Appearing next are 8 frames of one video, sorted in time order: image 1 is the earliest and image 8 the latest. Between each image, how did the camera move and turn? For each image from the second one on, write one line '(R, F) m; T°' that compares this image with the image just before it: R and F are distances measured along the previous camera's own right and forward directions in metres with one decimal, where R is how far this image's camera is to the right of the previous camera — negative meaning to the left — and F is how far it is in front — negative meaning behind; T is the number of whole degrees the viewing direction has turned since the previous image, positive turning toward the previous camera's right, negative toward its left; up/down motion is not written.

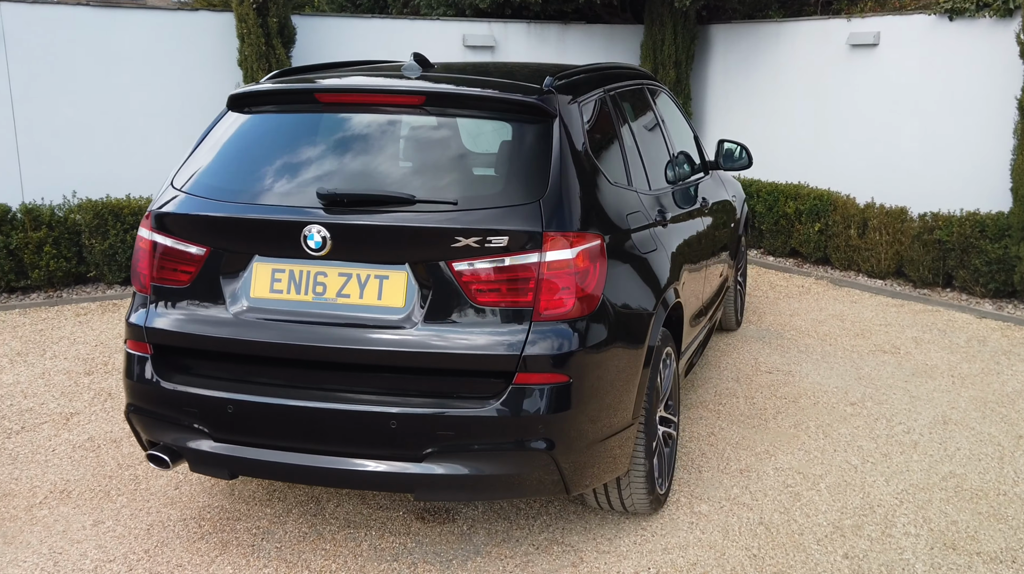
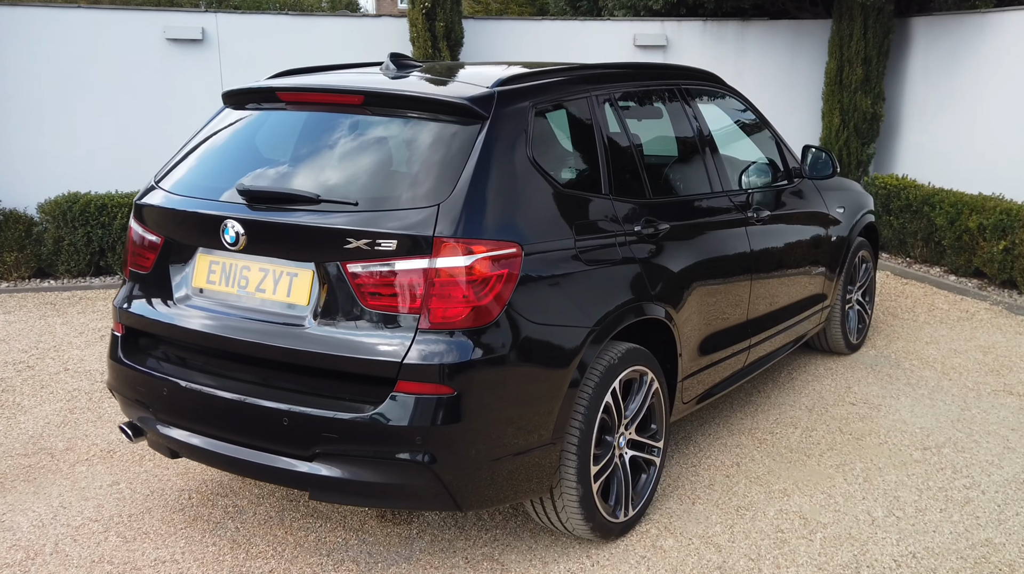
(+1.1, +0.2) m; -15°
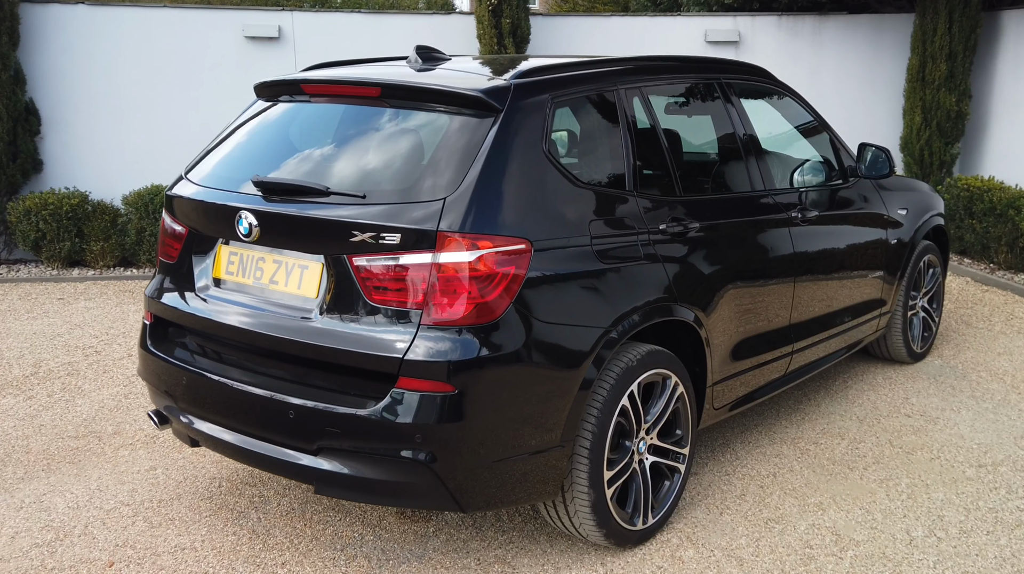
(+0.2, +0.1) m; -5°
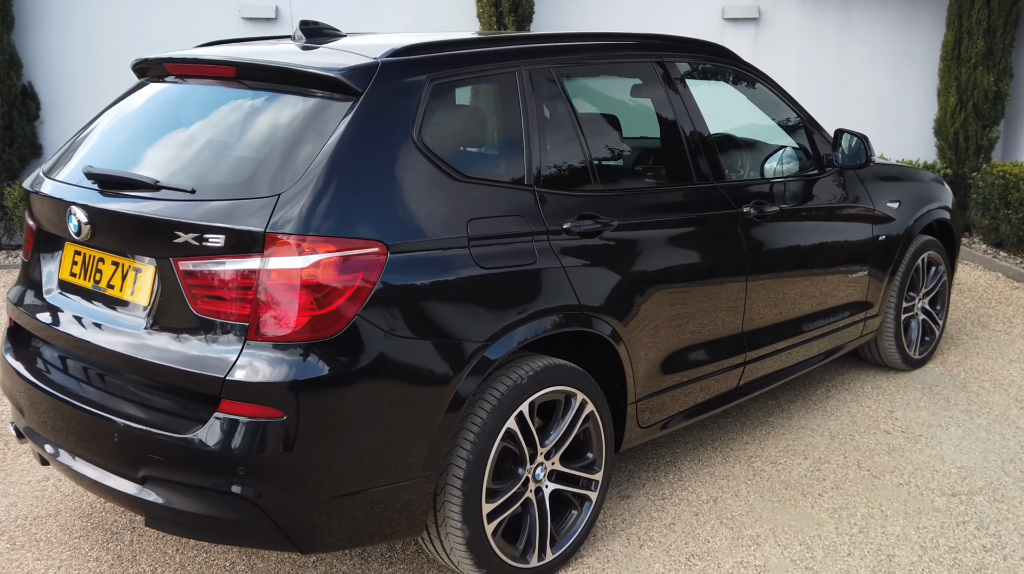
(+0.6, +0.4) m; -4°
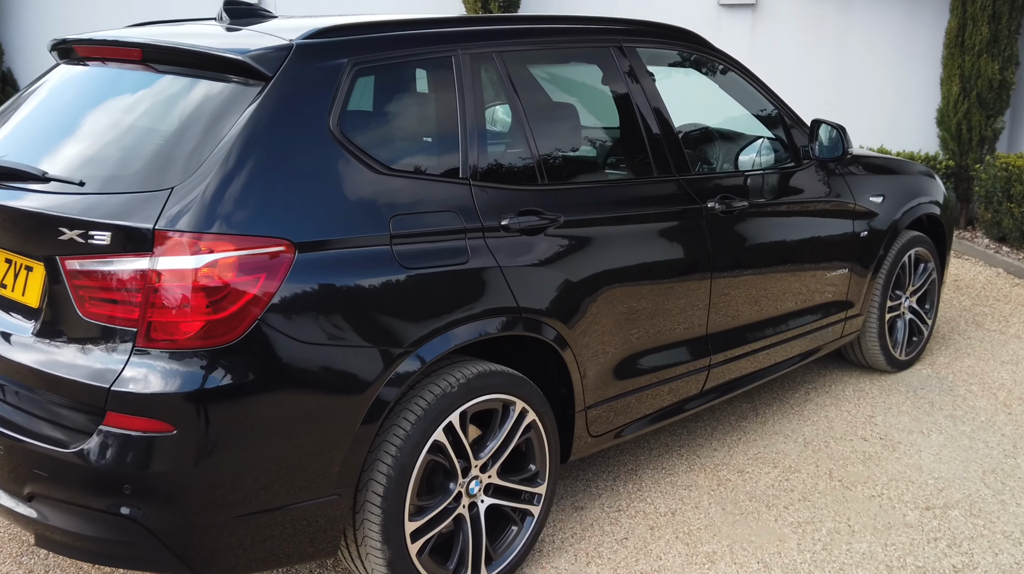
(+0.2, +0.2) m; -1°
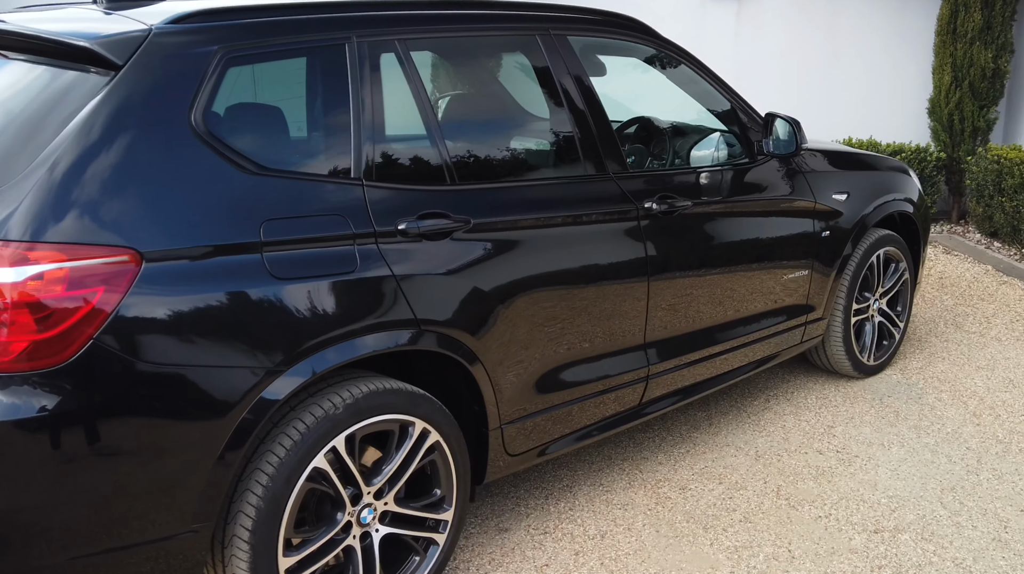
(+0.3, +0.2) m; -1°
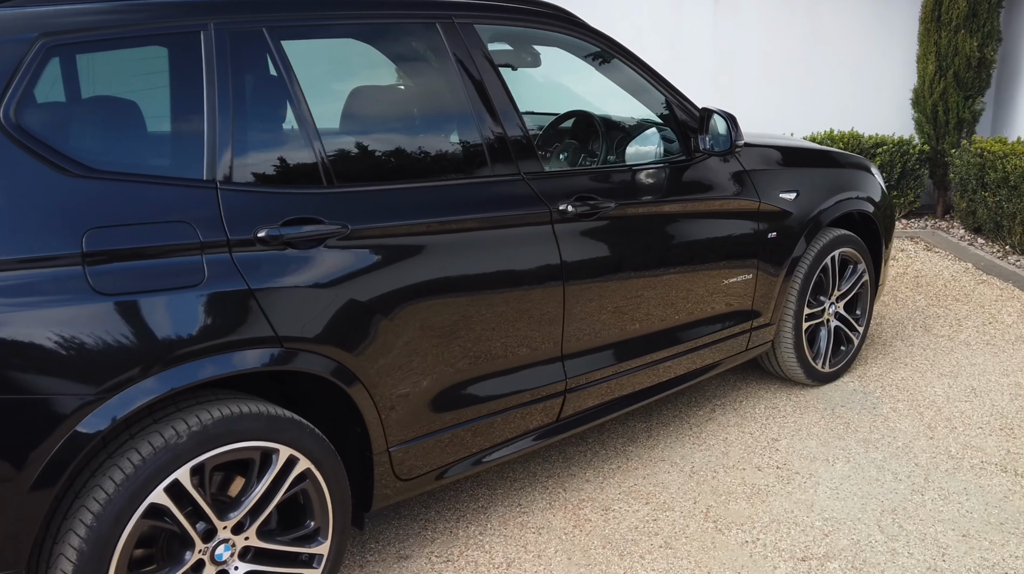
(+0.3, +0.2) m; 0°
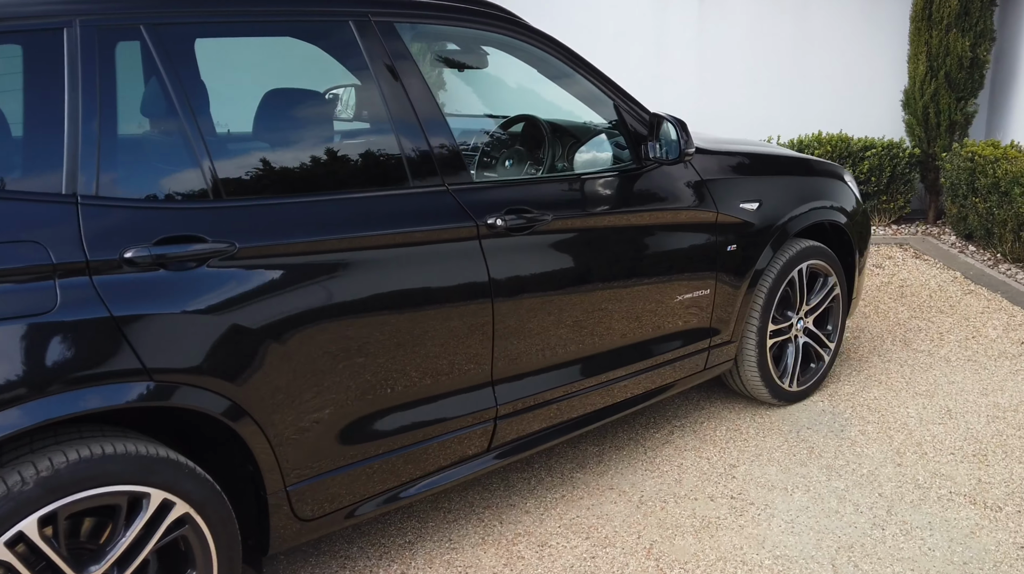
(+0.3, +0.2) m; 0°
